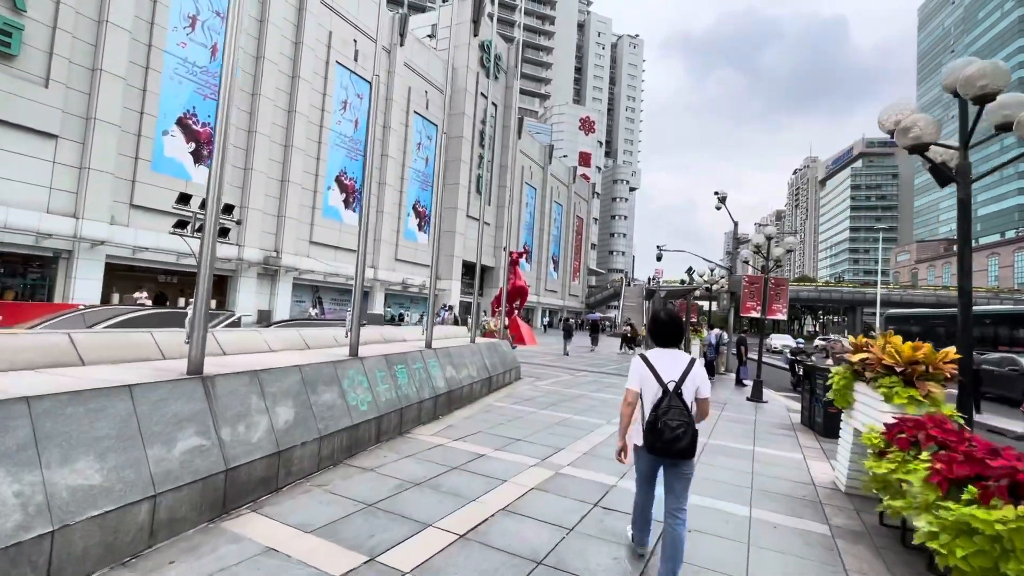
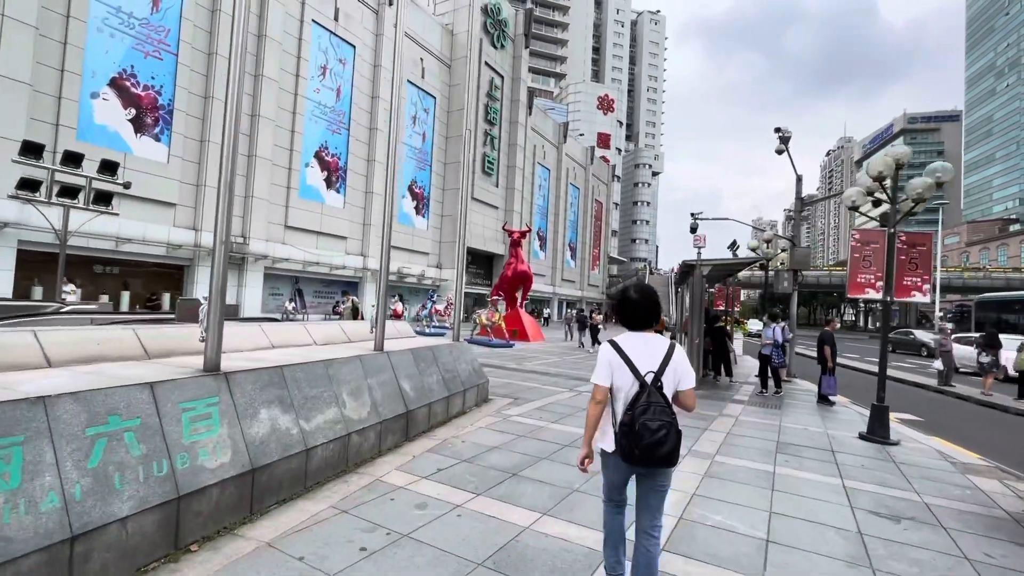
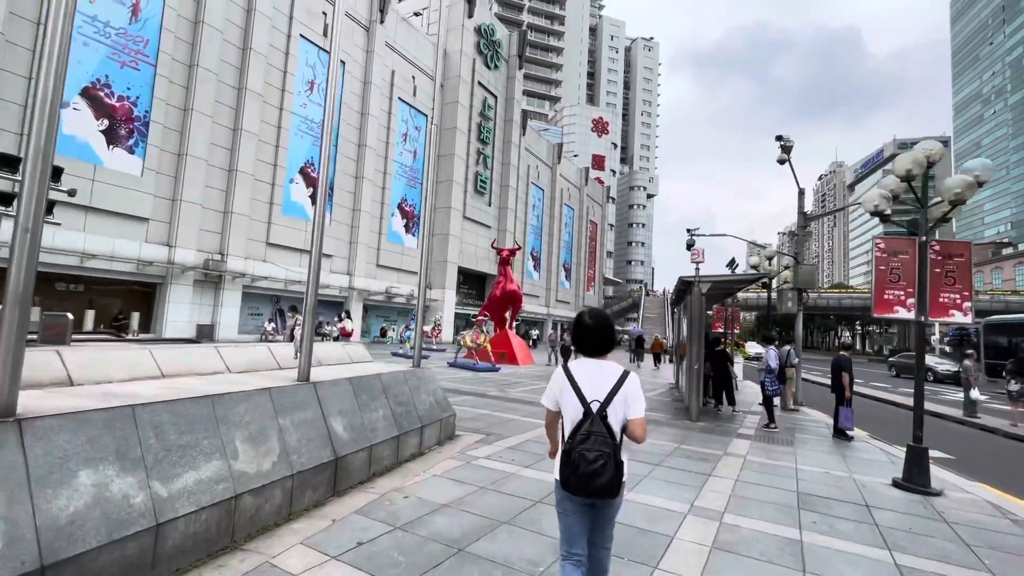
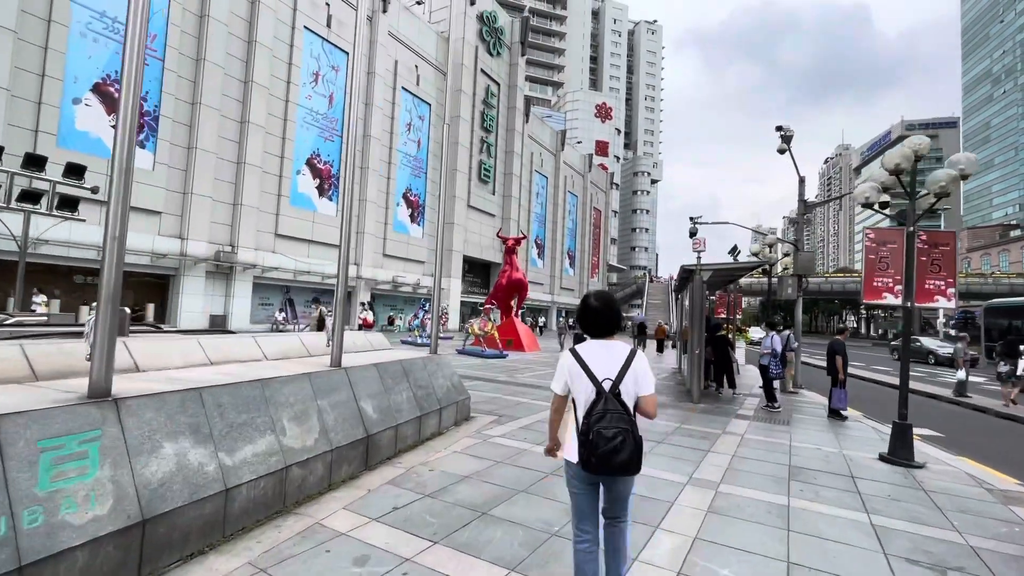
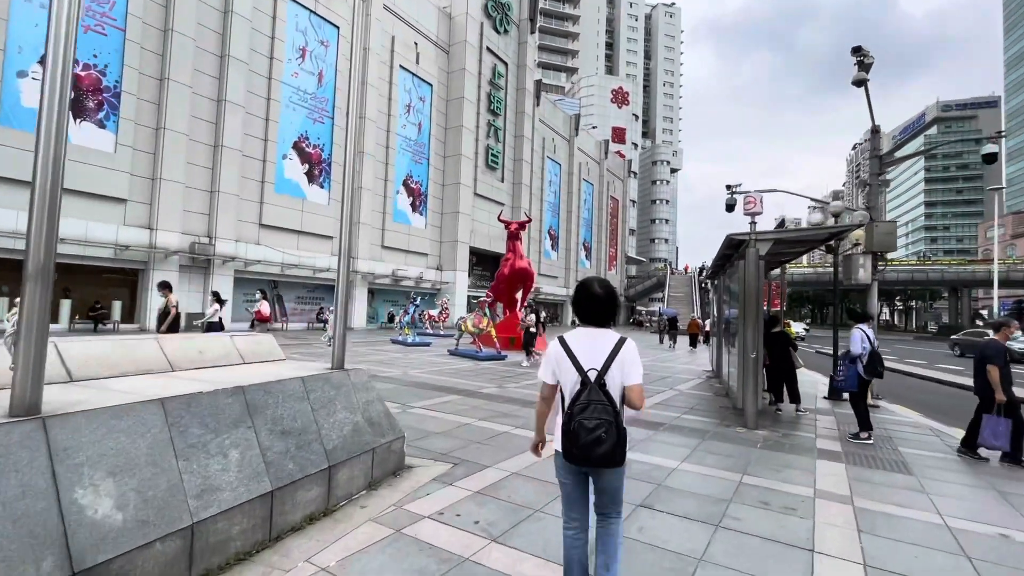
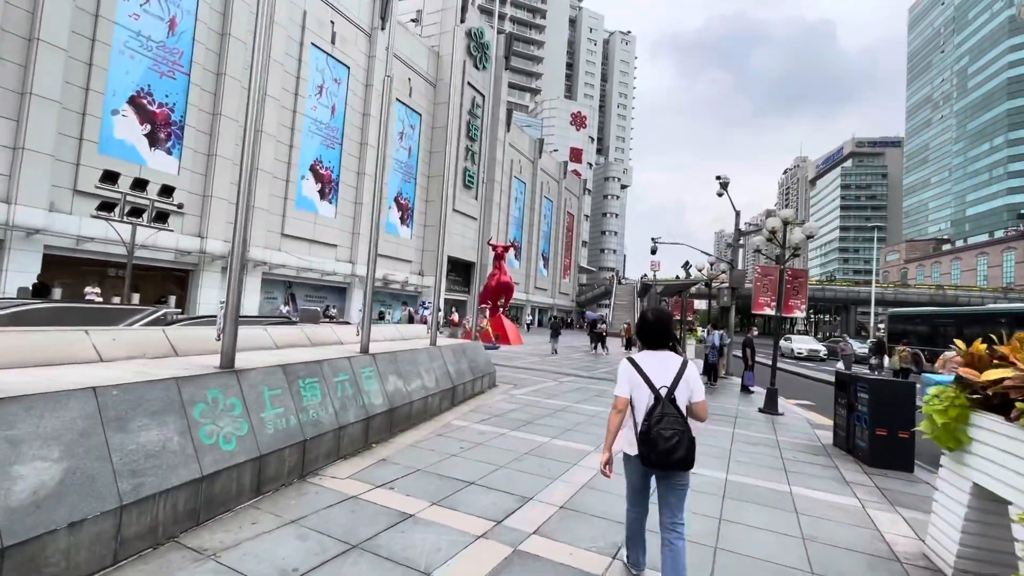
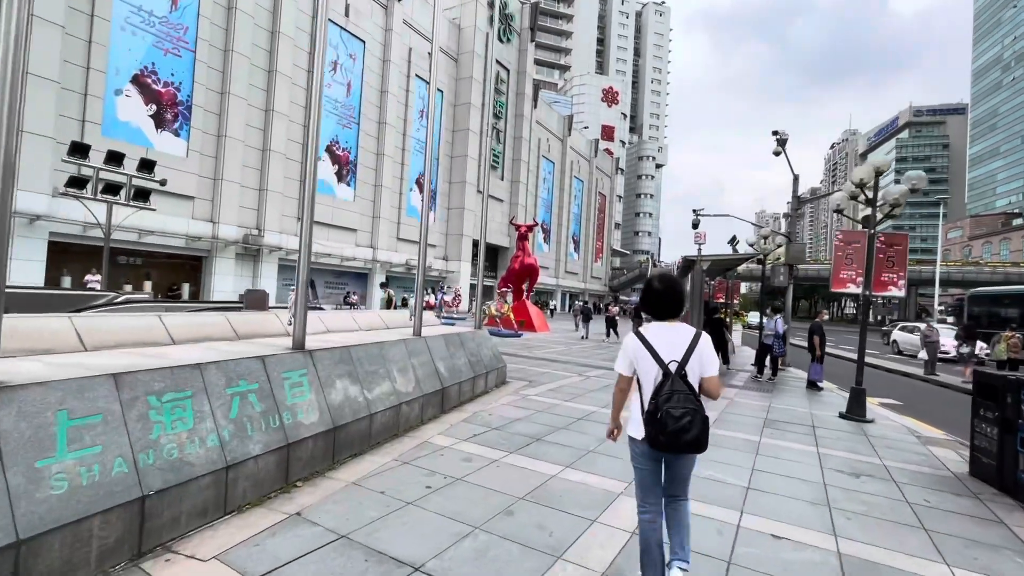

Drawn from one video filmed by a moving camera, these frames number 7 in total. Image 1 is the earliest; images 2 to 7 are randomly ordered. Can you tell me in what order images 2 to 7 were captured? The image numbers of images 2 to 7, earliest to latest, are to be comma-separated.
6, 7, 2, 4, 3, 5
